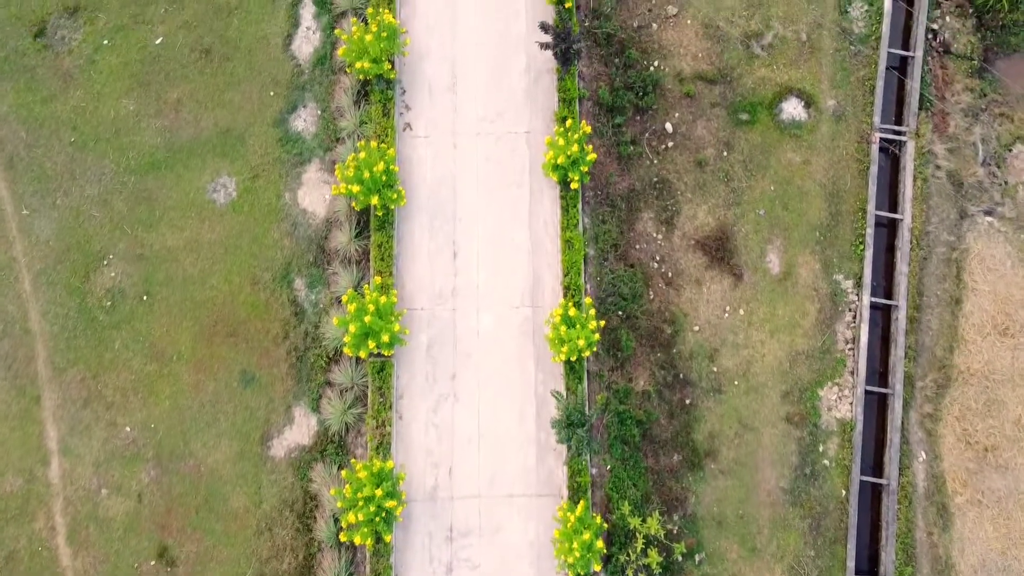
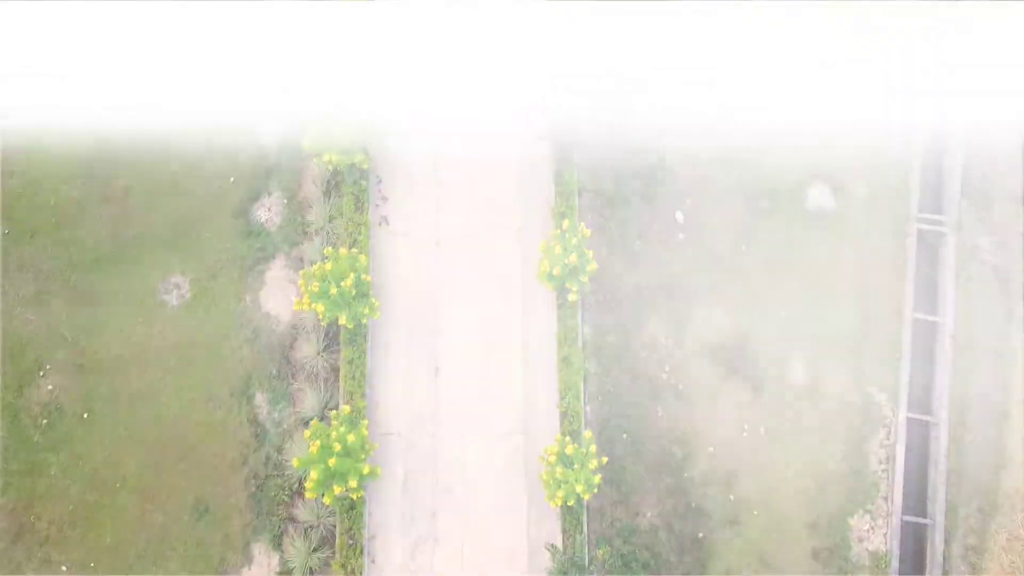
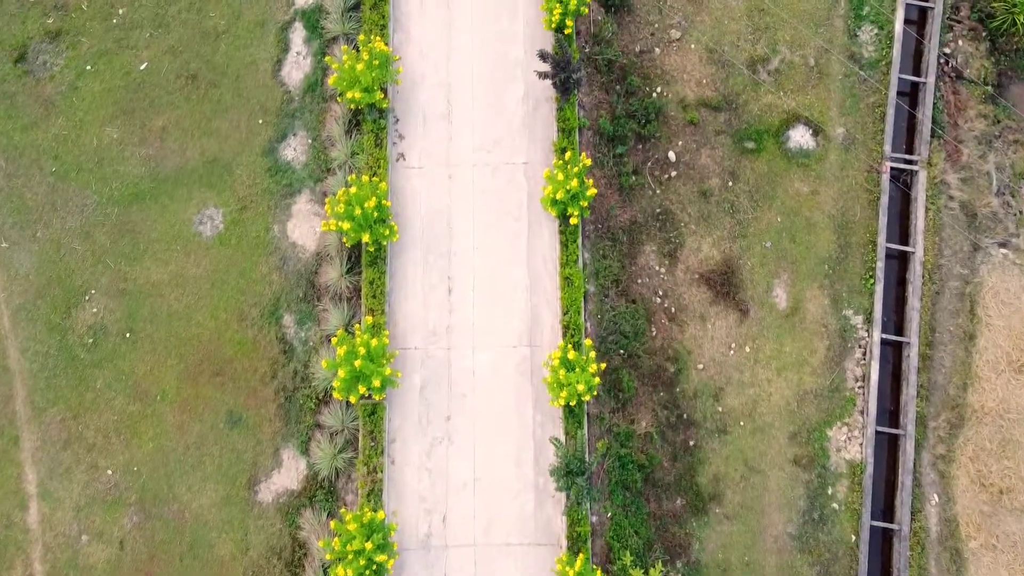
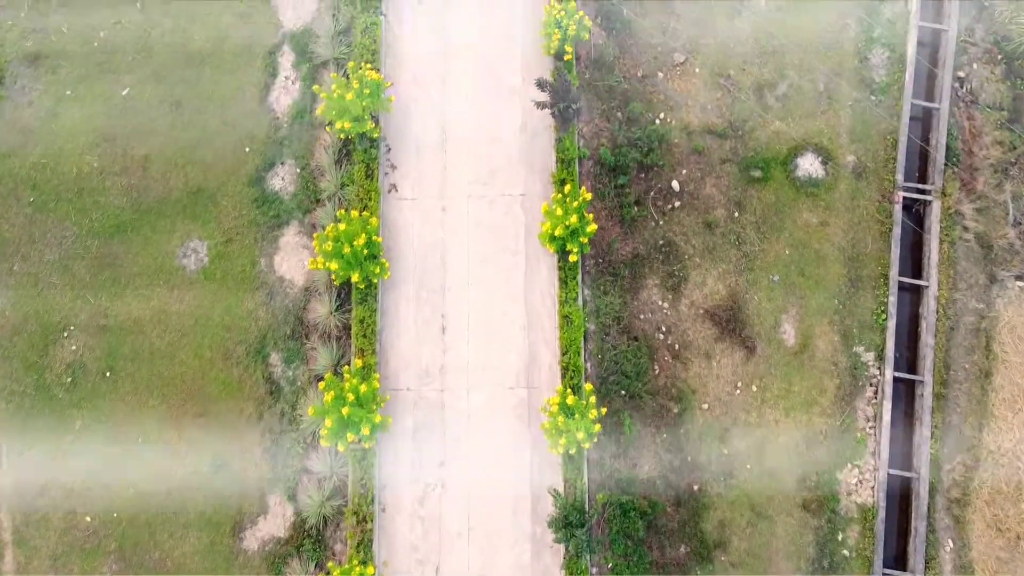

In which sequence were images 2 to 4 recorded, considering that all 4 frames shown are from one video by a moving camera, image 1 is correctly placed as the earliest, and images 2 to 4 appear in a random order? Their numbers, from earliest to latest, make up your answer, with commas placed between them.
3, 4, 2
